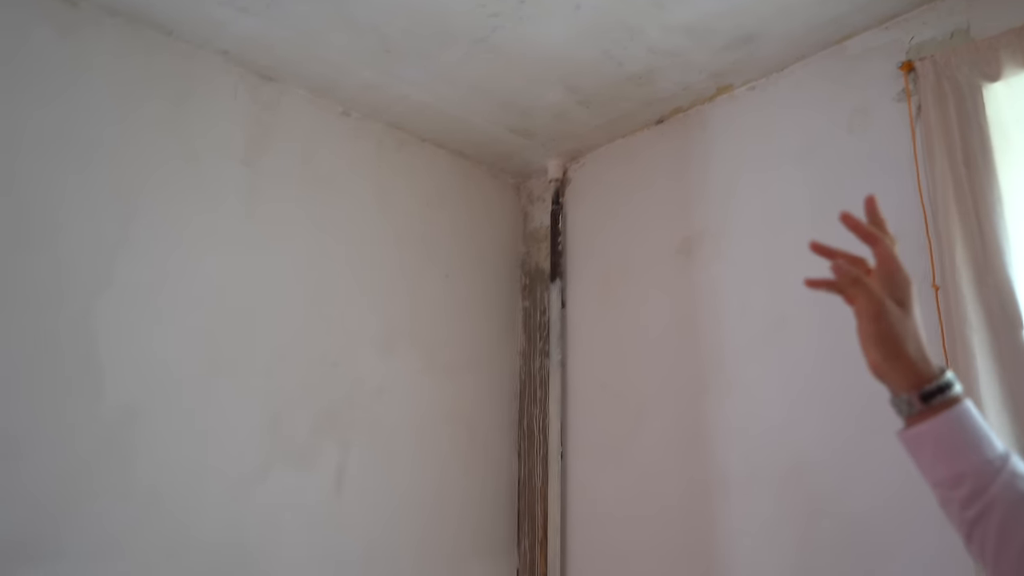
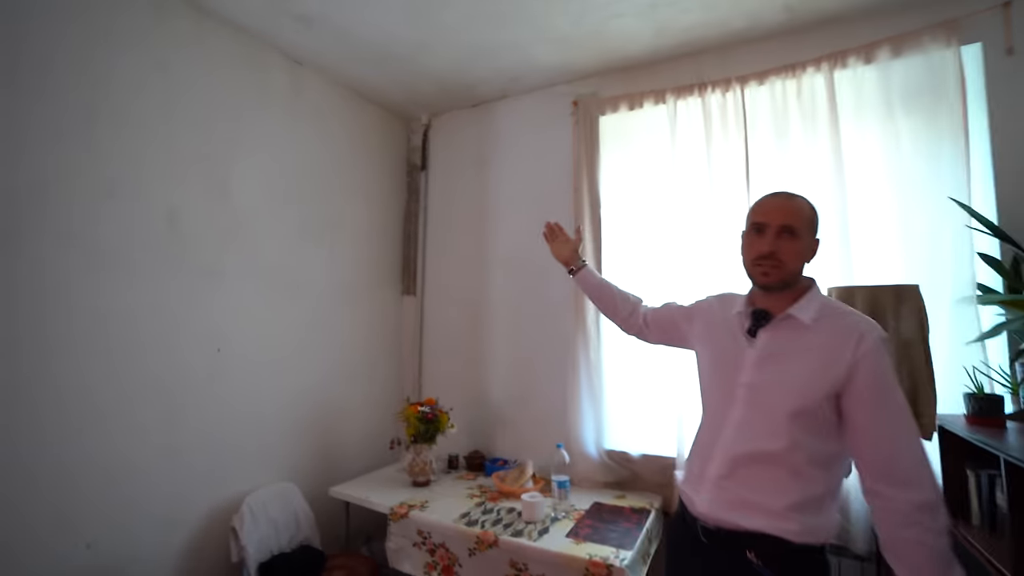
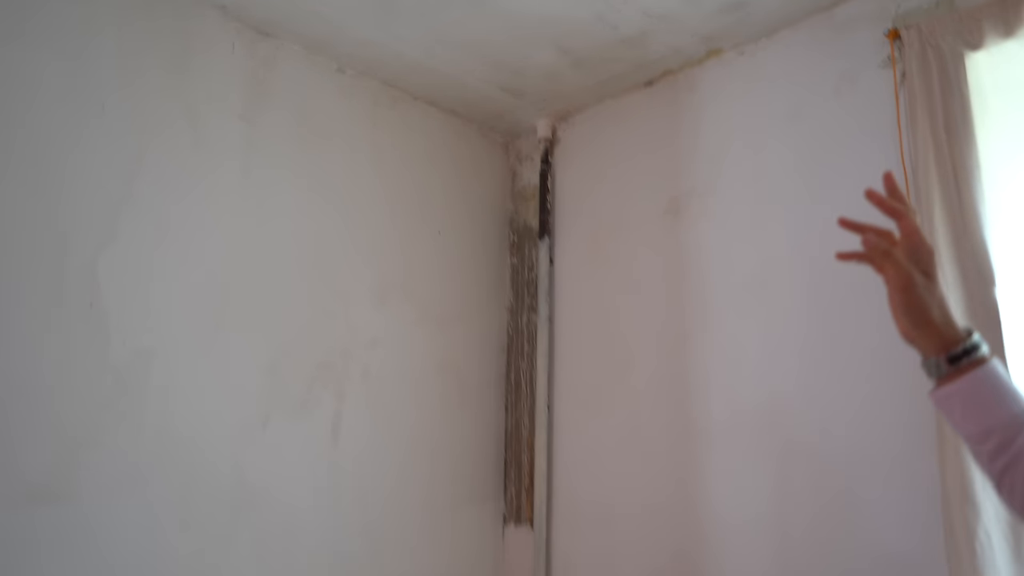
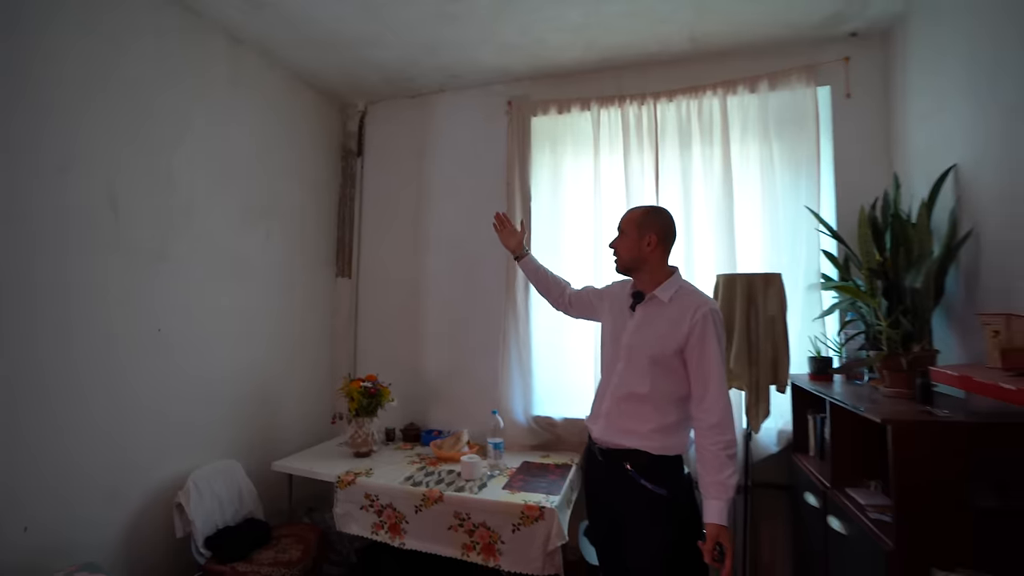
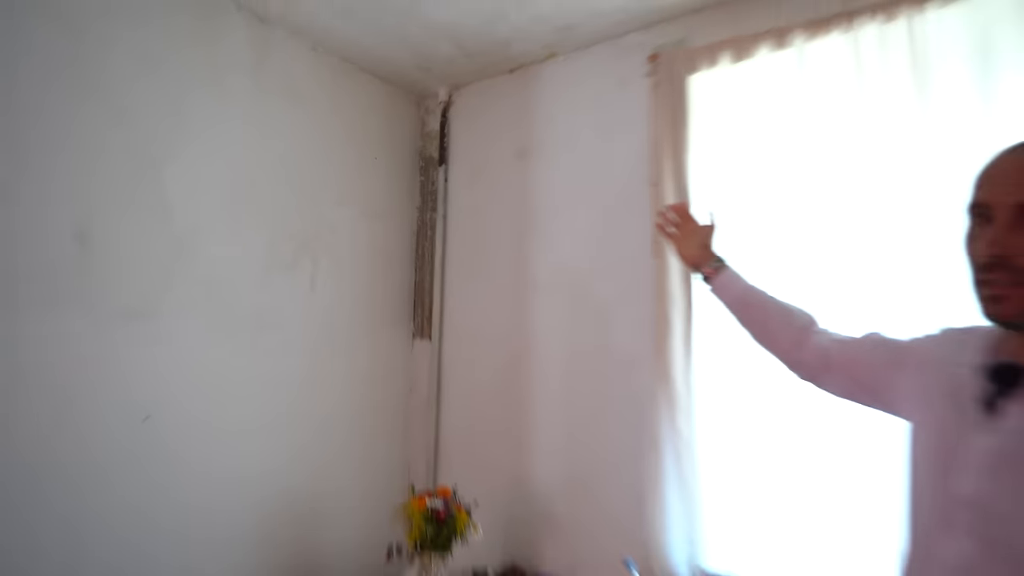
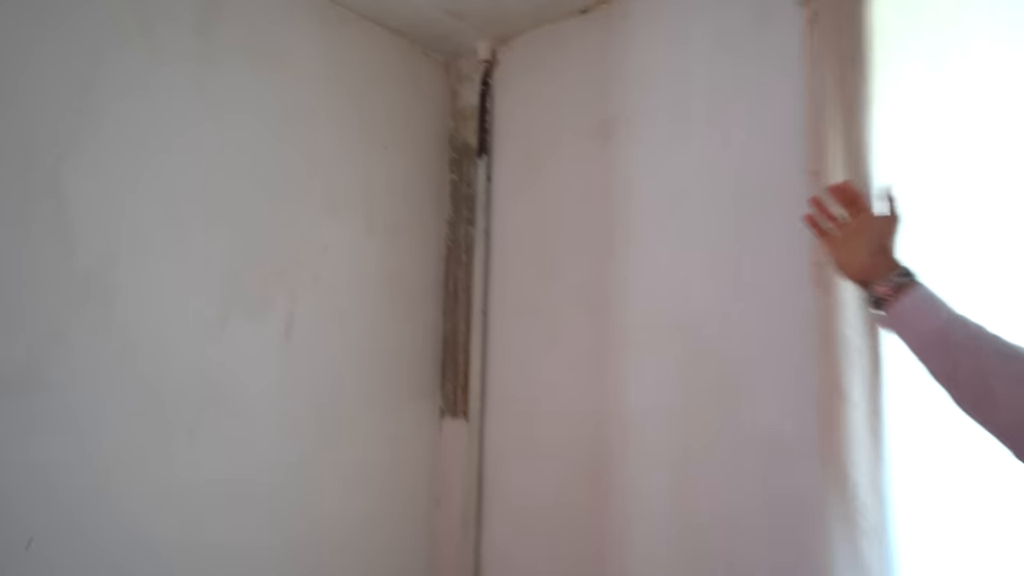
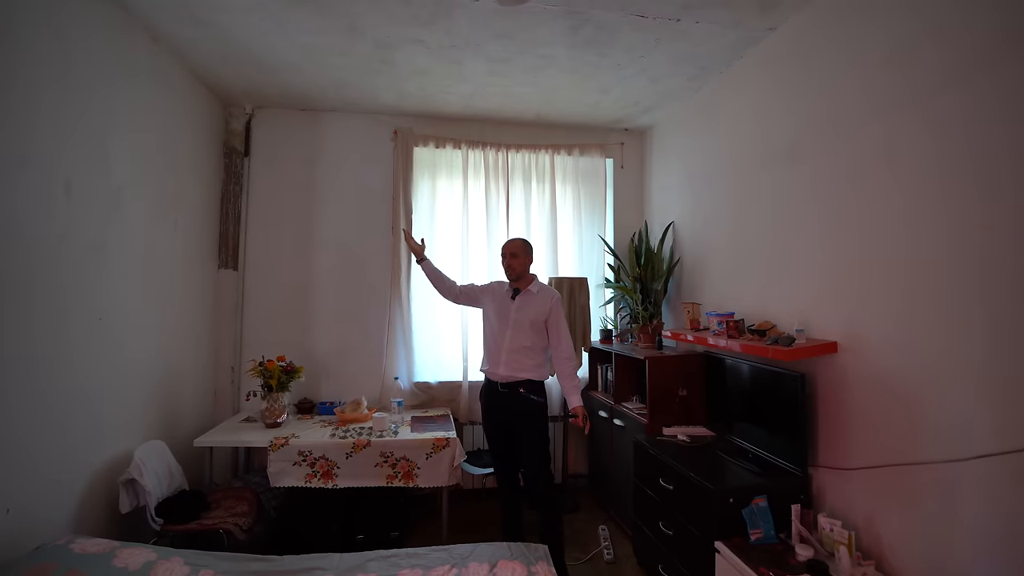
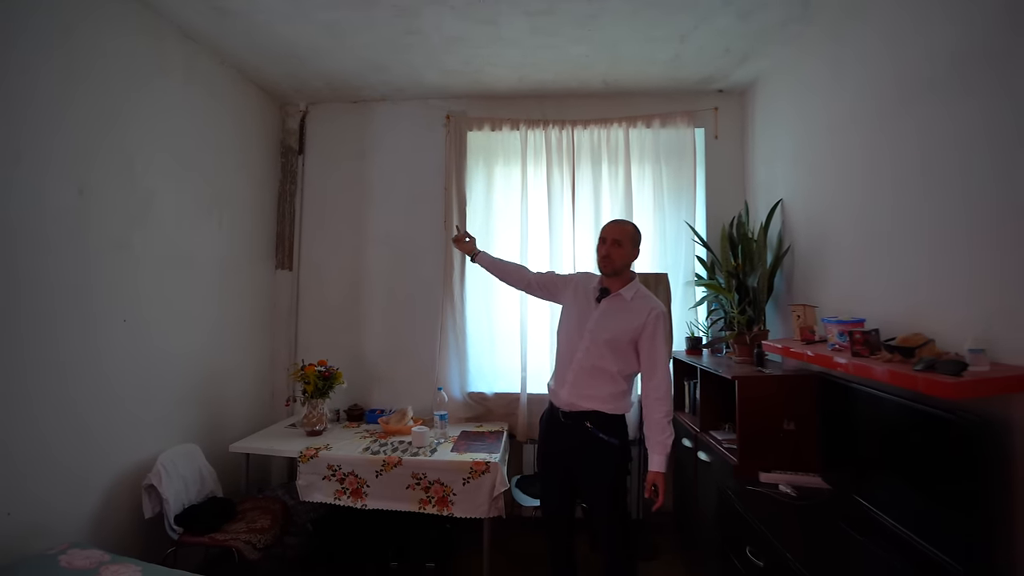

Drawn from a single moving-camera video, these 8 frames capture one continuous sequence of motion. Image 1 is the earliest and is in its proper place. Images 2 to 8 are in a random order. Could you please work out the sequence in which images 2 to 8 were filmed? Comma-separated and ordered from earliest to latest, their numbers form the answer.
3, 6, 5, 2, 4, 8, 7
